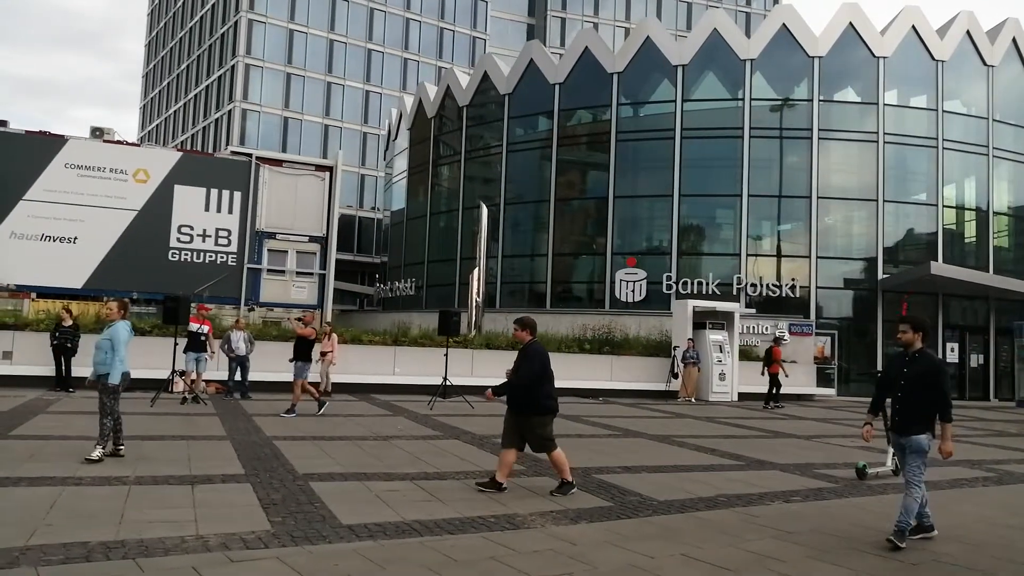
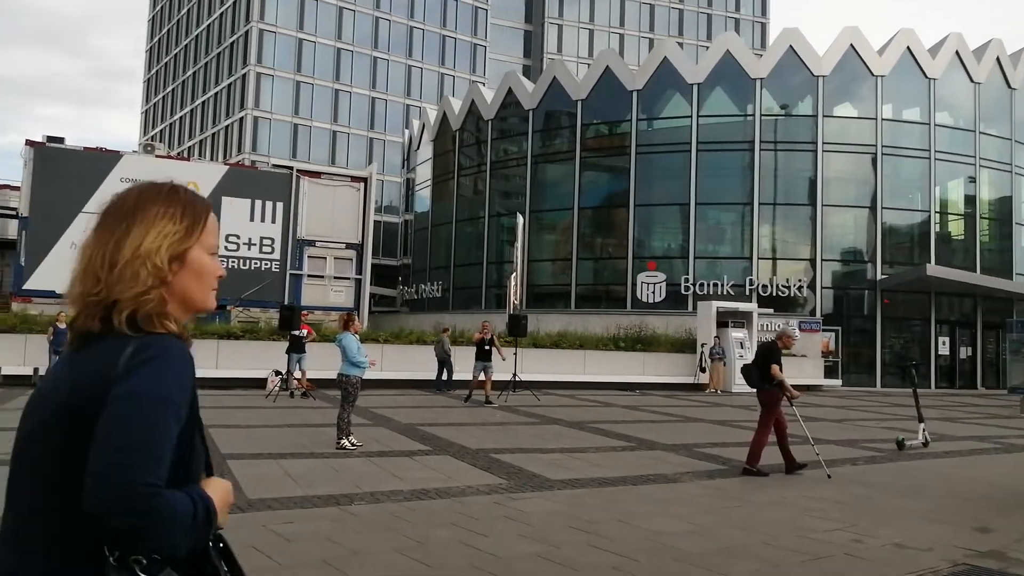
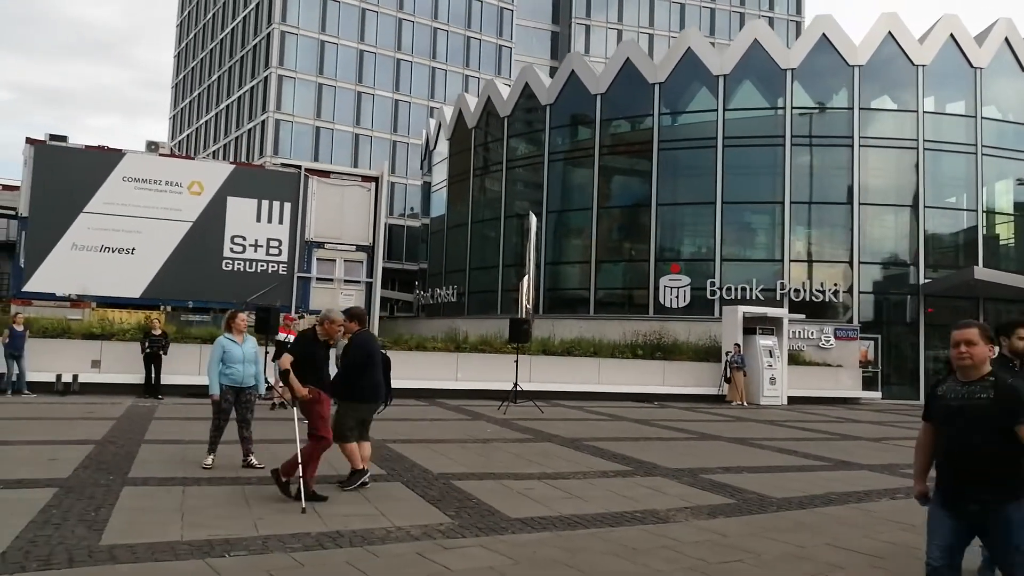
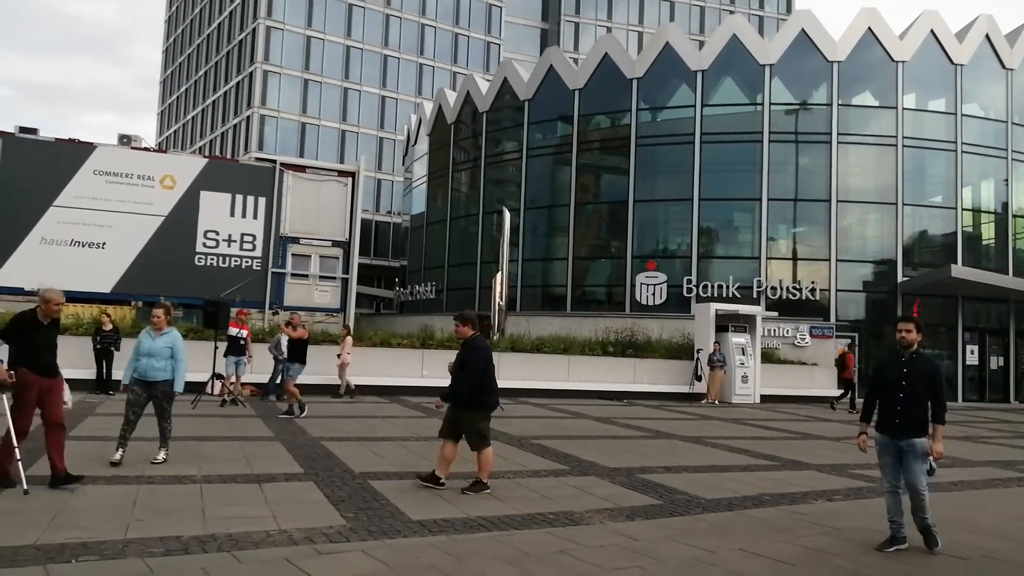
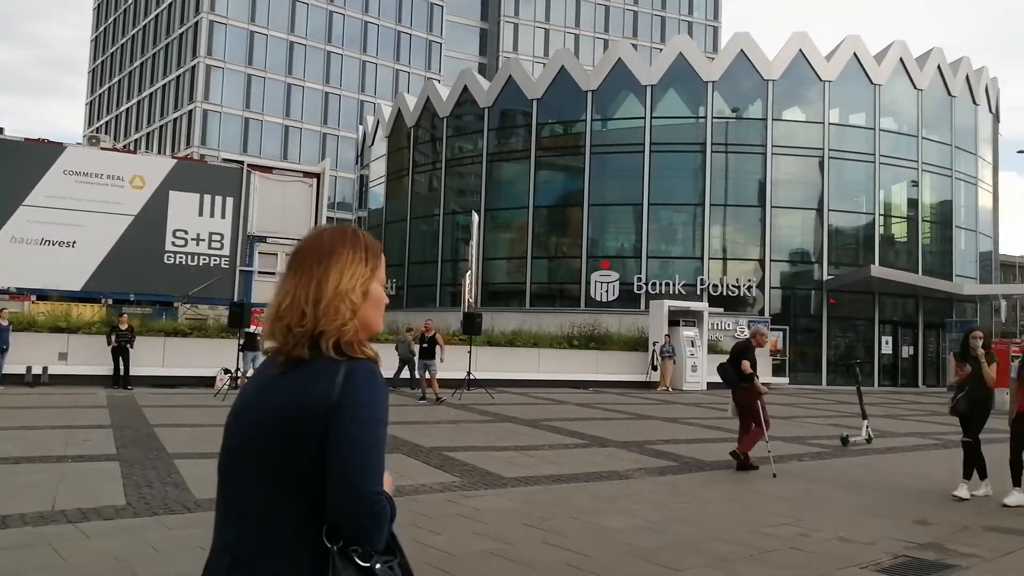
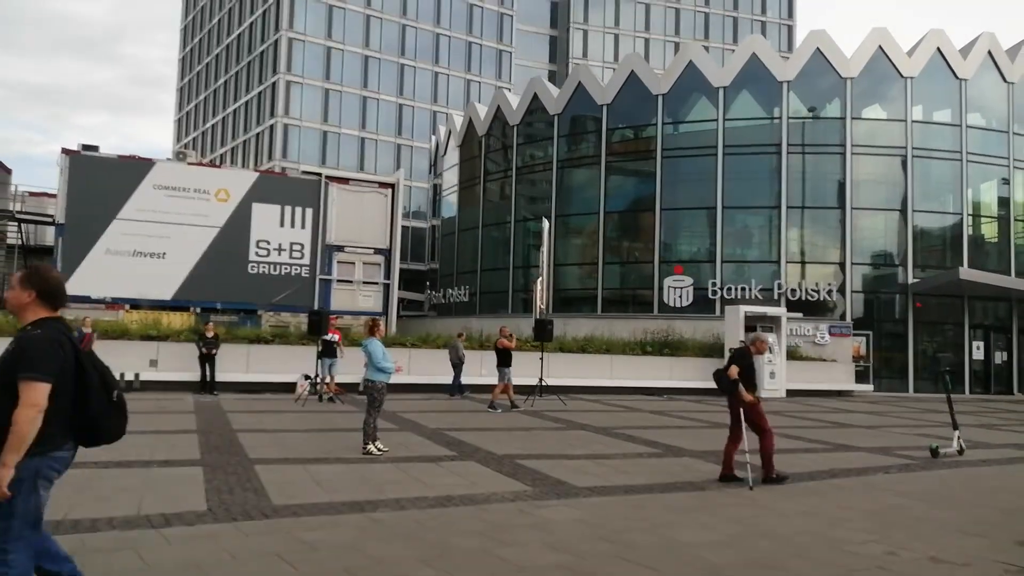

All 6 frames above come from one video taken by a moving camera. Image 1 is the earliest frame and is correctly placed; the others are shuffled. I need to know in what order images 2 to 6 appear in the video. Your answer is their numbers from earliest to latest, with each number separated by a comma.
4, 3, 6, 2, 5
